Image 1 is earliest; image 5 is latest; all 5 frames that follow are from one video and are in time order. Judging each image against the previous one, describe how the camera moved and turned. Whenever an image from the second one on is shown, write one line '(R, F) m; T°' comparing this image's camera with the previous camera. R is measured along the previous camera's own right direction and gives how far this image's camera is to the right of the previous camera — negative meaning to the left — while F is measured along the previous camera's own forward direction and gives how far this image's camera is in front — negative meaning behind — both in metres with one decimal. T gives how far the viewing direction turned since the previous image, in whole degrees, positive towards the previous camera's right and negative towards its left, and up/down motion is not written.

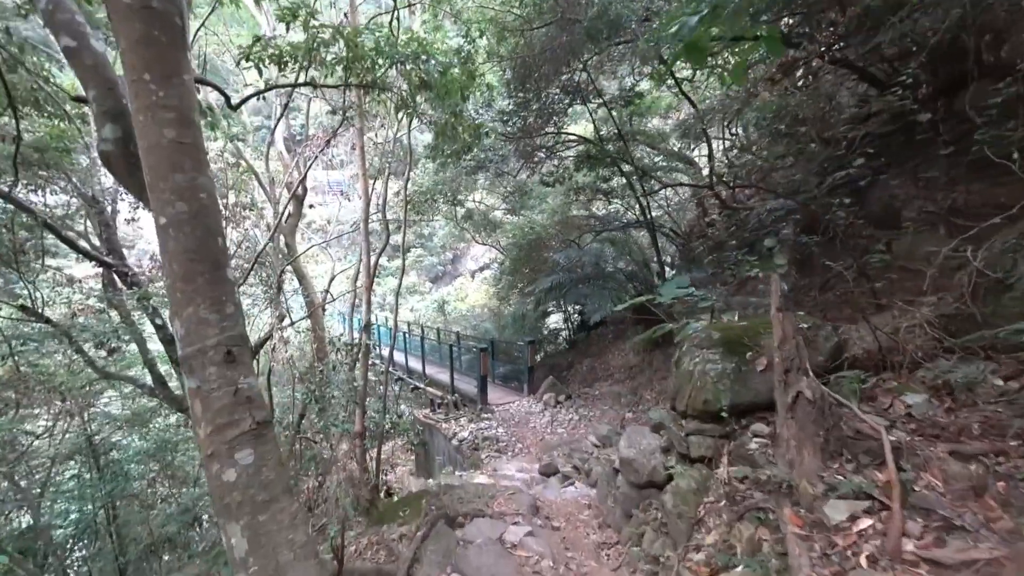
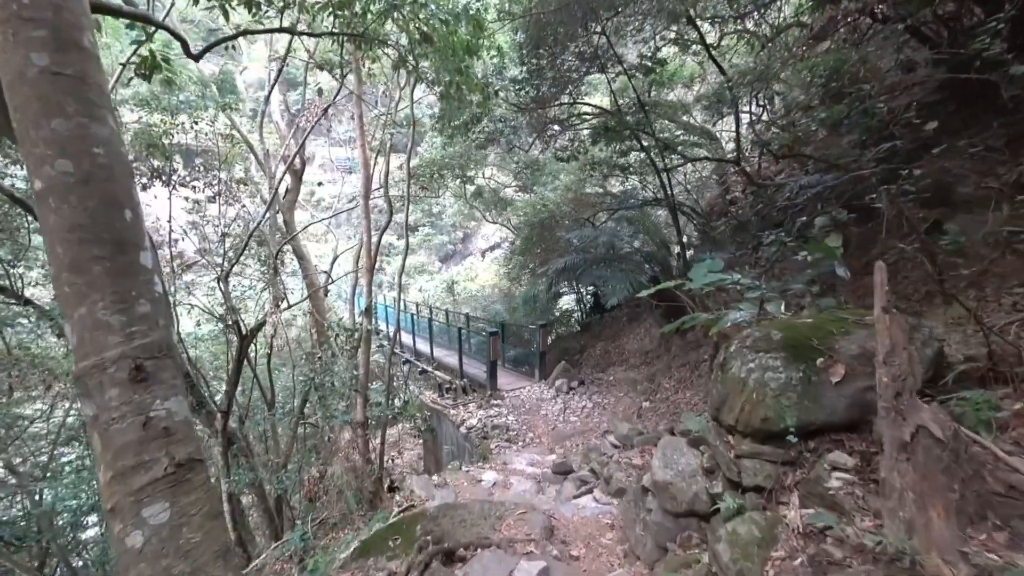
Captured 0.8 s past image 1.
(0.0, +0.4) m; -1°
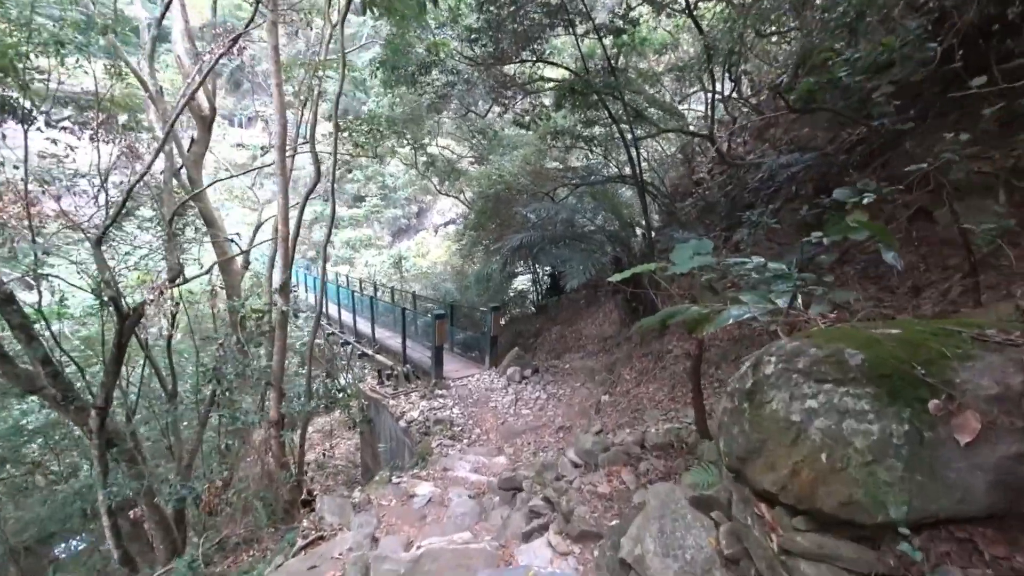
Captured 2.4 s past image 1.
(+0.1, +0.7) m; +5°
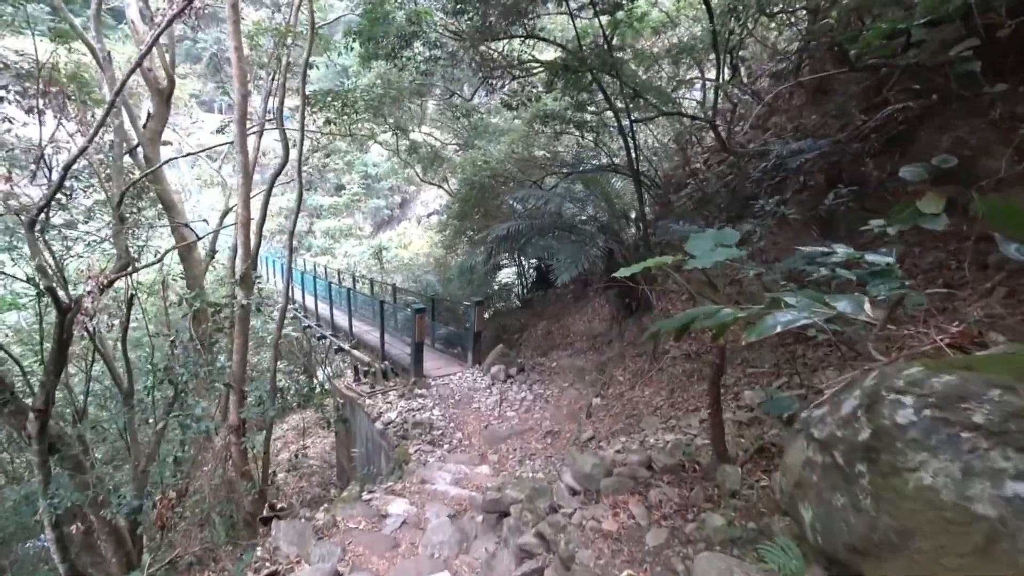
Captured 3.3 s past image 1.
(0.0, +0.4) m; +2°
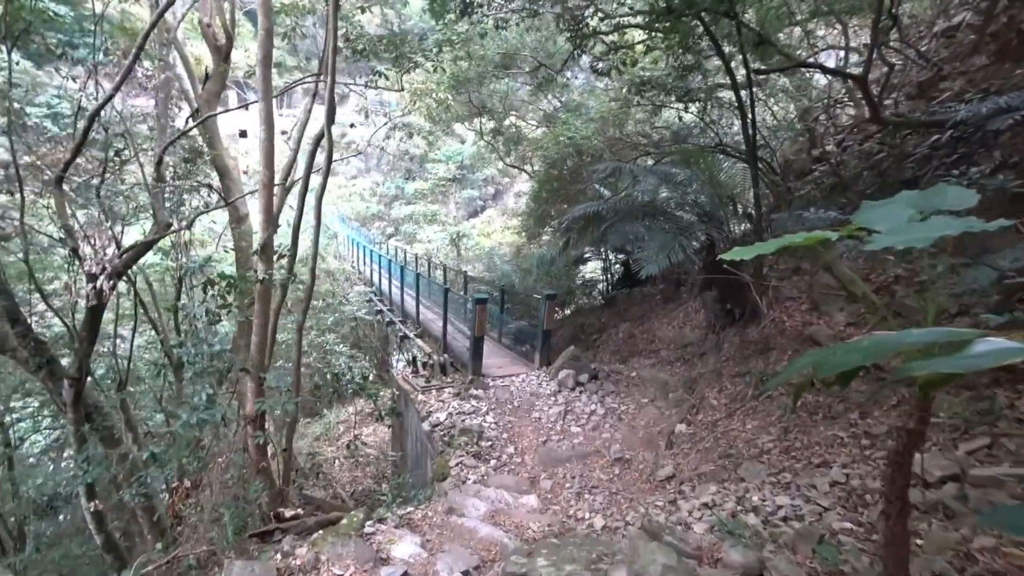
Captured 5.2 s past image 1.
(+0.2, +0.8) m; -10°
